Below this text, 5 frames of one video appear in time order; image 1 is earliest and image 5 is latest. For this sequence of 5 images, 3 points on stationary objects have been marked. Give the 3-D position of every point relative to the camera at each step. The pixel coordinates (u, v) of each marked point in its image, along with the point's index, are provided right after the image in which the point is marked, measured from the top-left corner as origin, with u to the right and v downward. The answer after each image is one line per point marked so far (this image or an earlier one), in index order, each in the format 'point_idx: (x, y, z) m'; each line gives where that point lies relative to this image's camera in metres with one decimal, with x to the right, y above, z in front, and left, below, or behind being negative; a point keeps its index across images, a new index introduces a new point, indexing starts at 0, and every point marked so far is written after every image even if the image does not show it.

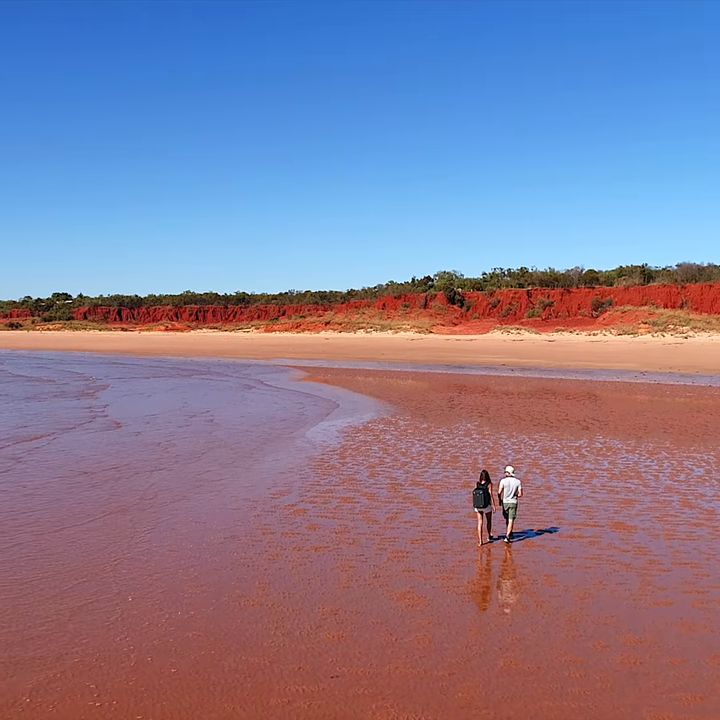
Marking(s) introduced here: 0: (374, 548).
0: (+0.2, -2.1, +8.3) m
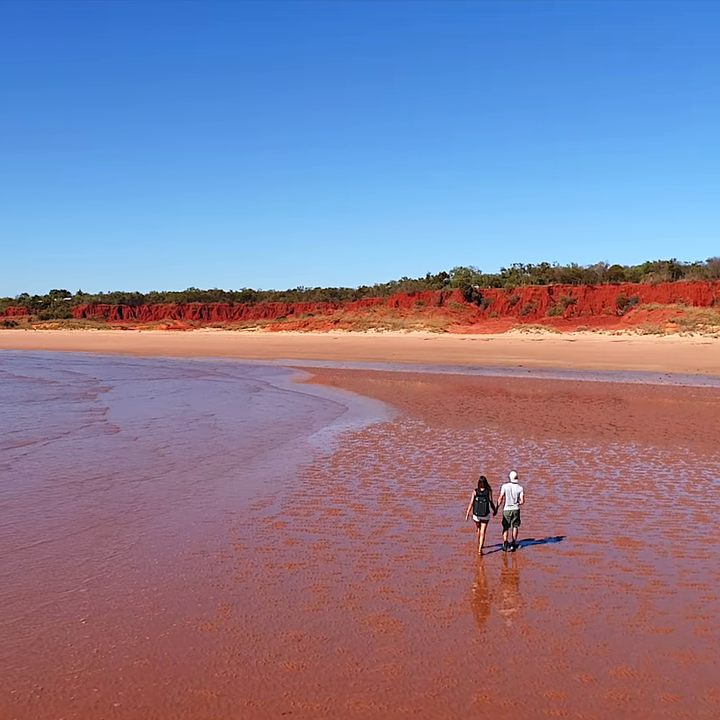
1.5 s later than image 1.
0: (-0.1, -2.2, +7.9) m
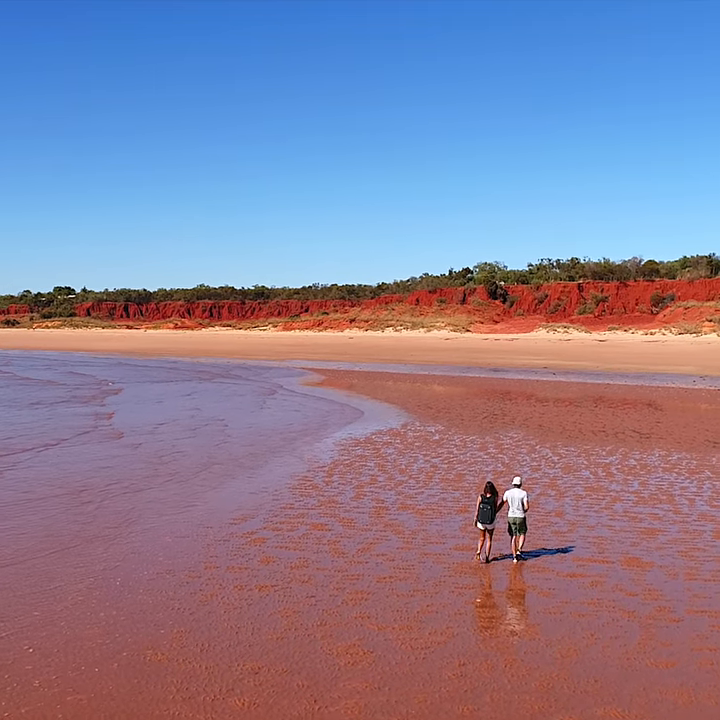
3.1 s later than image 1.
0: (-0.3, -2.3, +7.5) m
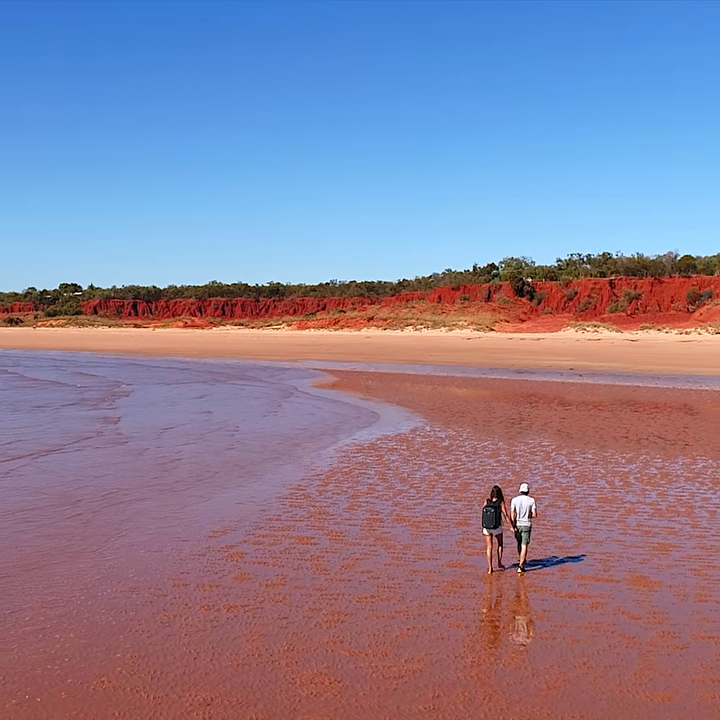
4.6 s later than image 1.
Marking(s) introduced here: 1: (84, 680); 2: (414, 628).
0: (-0.5, -2.5, +7.2) m
1: (-2.1, -2.4, +5.5) m
2: (+0.6, -2.7, +7.4) m
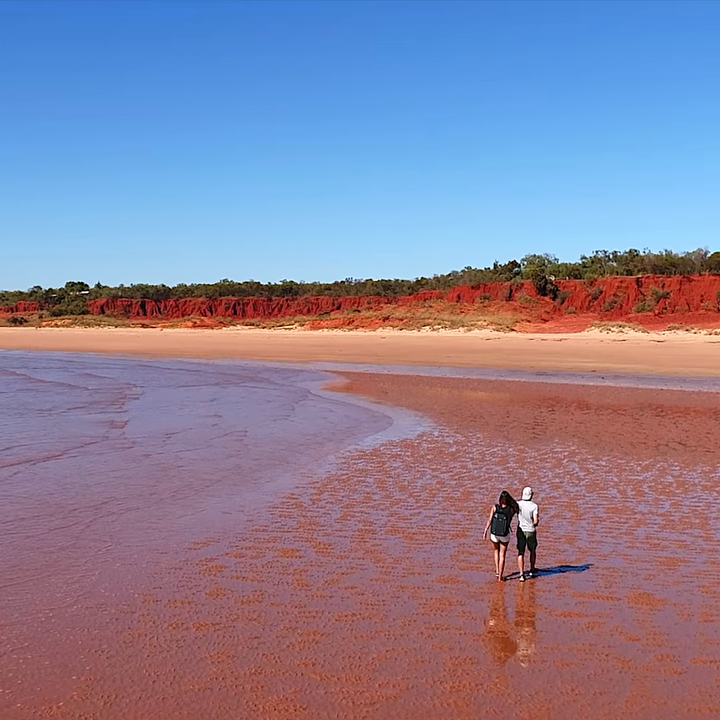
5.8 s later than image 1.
0: (-0.8, -2.6, +7.0) m
1: (-2.4, -2.5, +5.3) m
2: (+0.3, -2.8, +7.2) m
